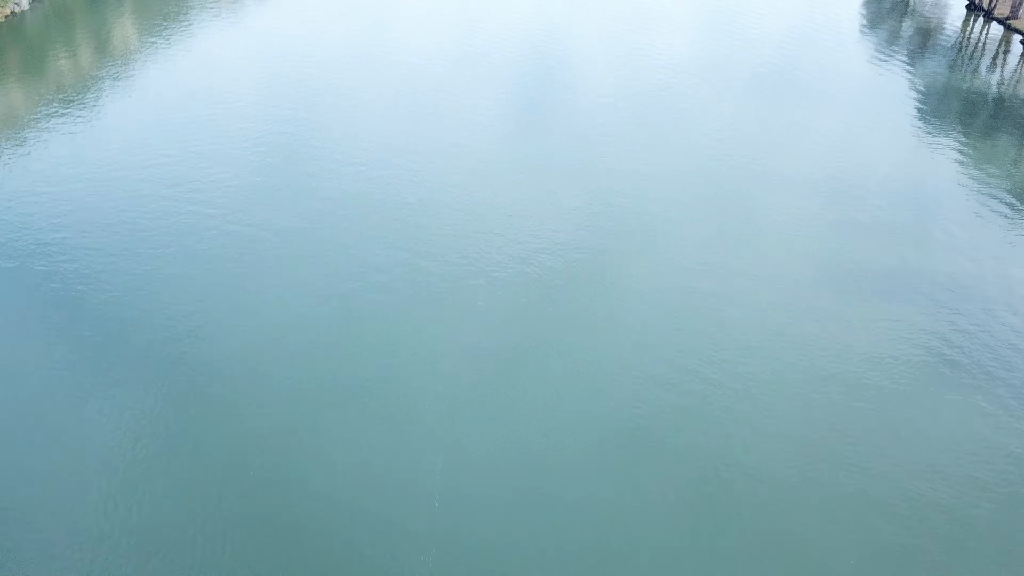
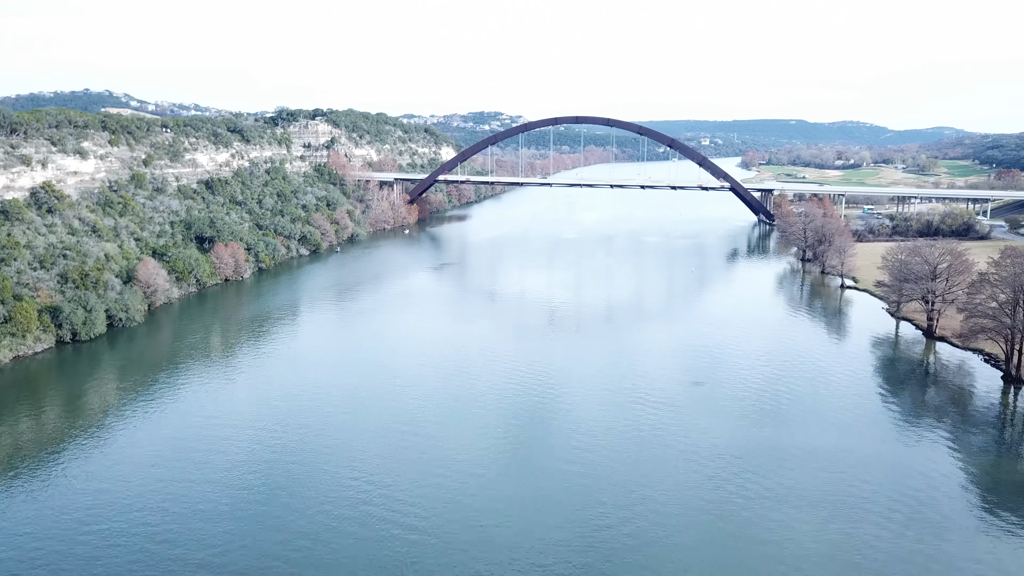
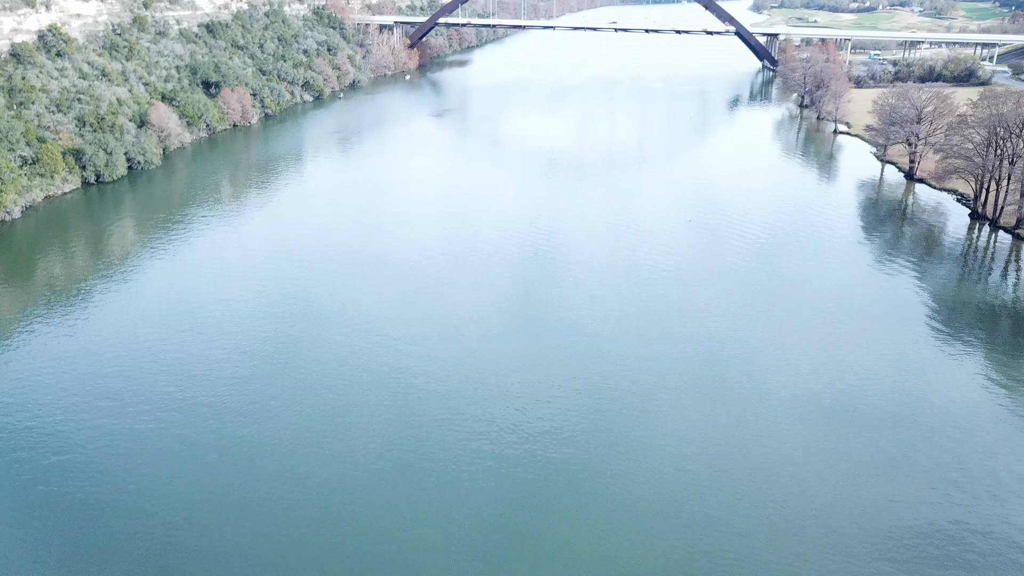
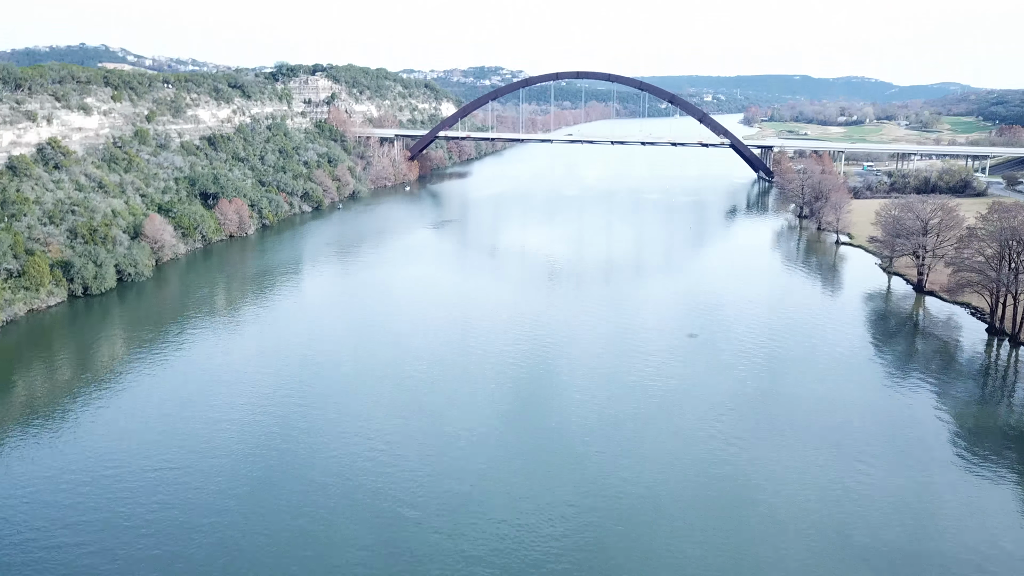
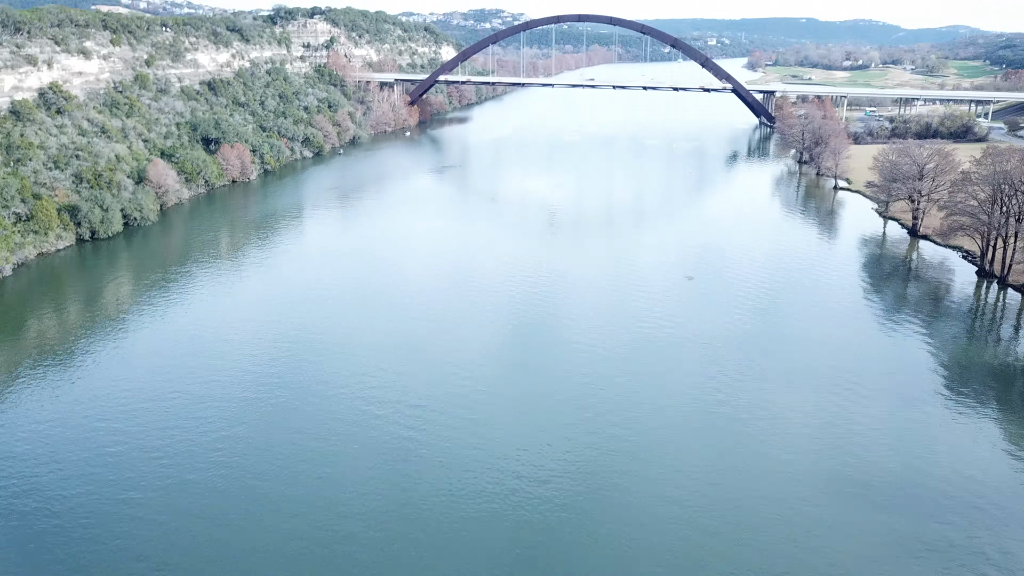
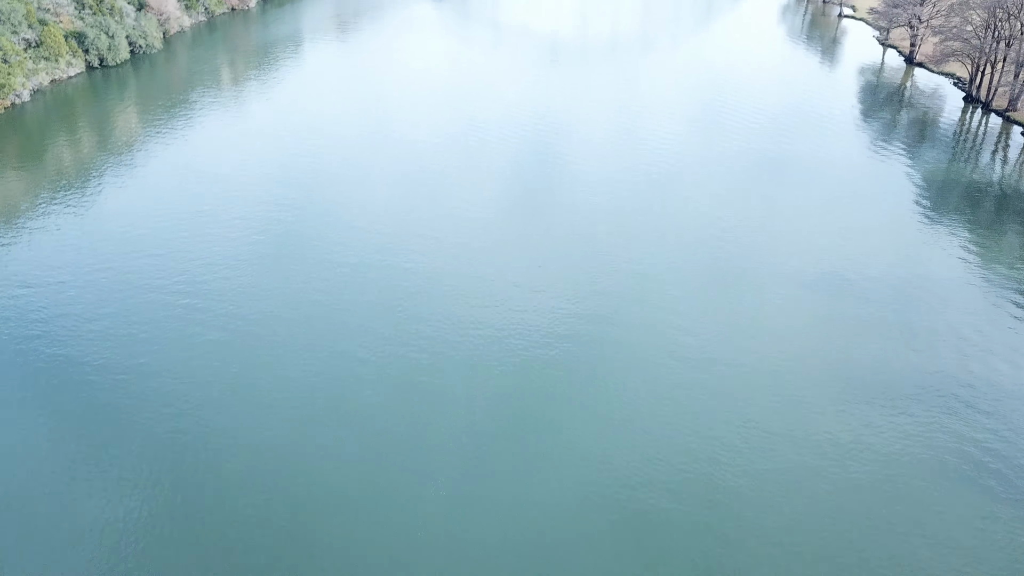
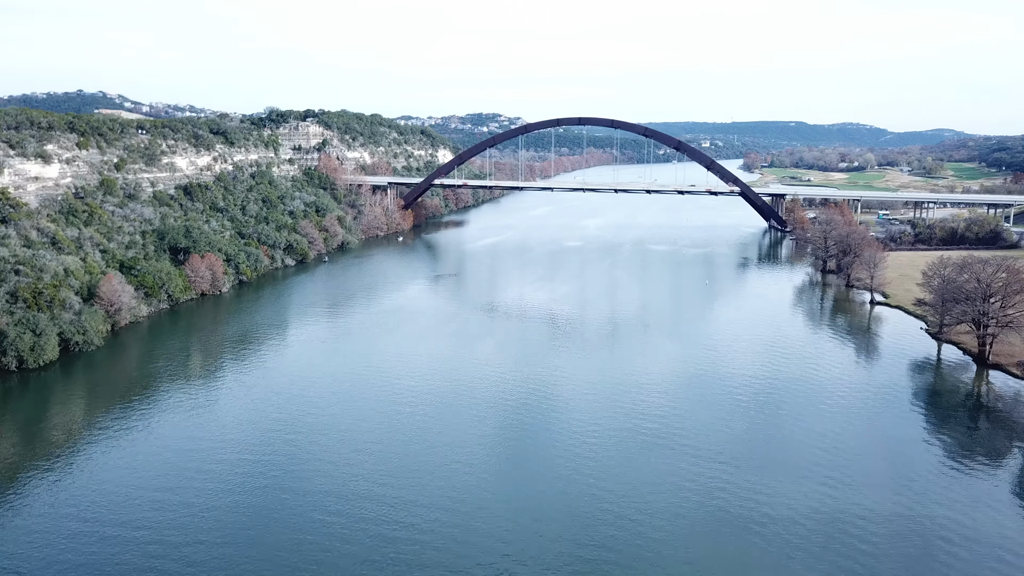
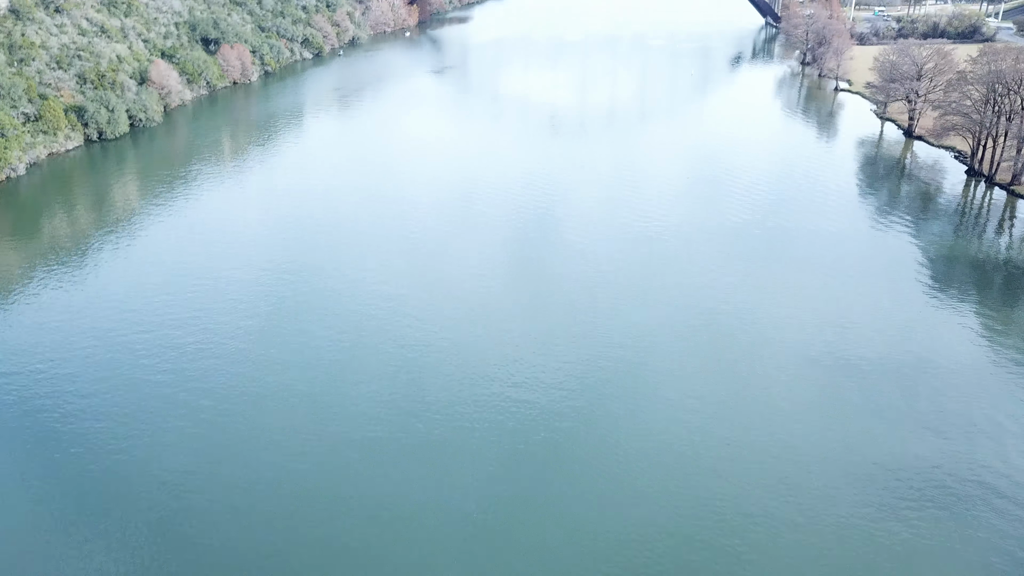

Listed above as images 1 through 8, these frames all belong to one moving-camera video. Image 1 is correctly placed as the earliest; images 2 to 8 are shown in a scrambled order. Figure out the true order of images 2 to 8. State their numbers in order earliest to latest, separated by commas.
6, 8, 3, 5, 4, 2, 7
